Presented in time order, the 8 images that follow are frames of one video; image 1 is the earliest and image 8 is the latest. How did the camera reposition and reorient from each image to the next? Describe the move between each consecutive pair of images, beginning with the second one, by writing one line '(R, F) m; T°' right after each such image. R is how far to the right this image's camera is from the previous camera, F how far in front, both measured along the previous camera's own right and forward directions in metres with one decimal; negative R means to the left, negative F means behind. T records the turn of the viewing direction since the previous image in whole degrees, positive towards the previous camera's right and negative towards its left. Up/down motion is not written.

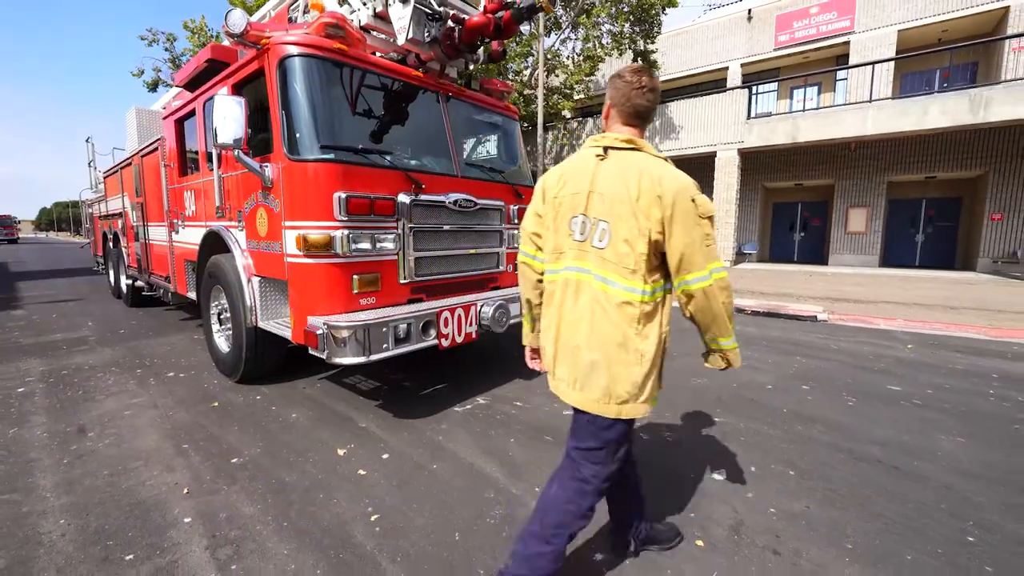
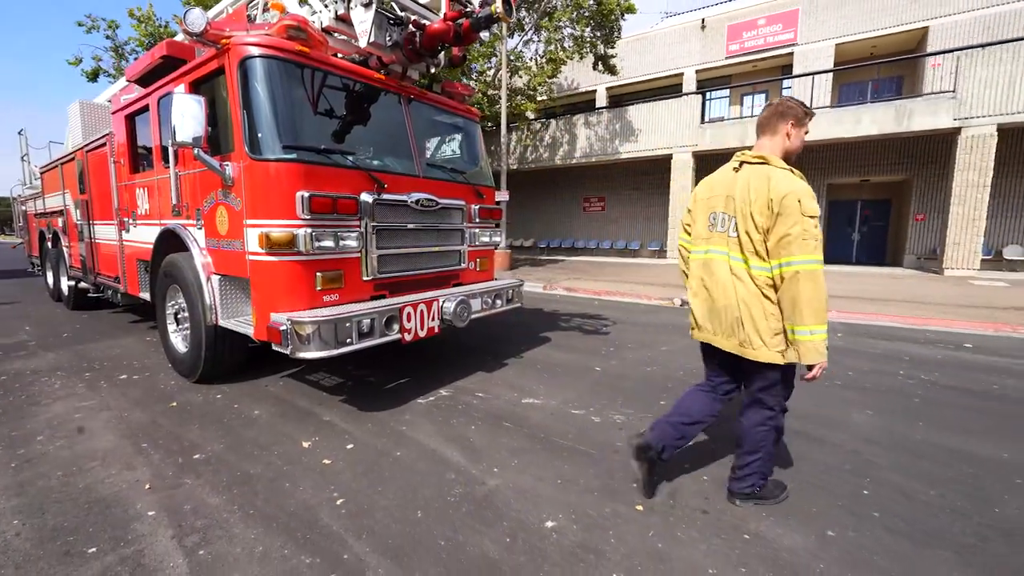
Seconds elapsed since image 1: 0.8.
(+0.1, -0.2) m; +4°
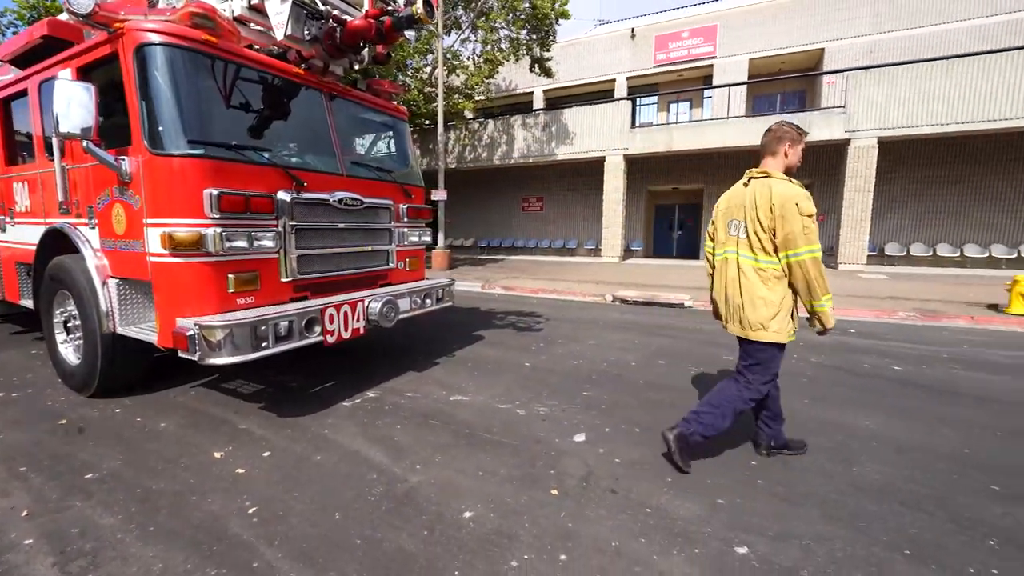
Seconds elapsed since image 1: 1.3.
(+0.2, -0.1) m; +7°
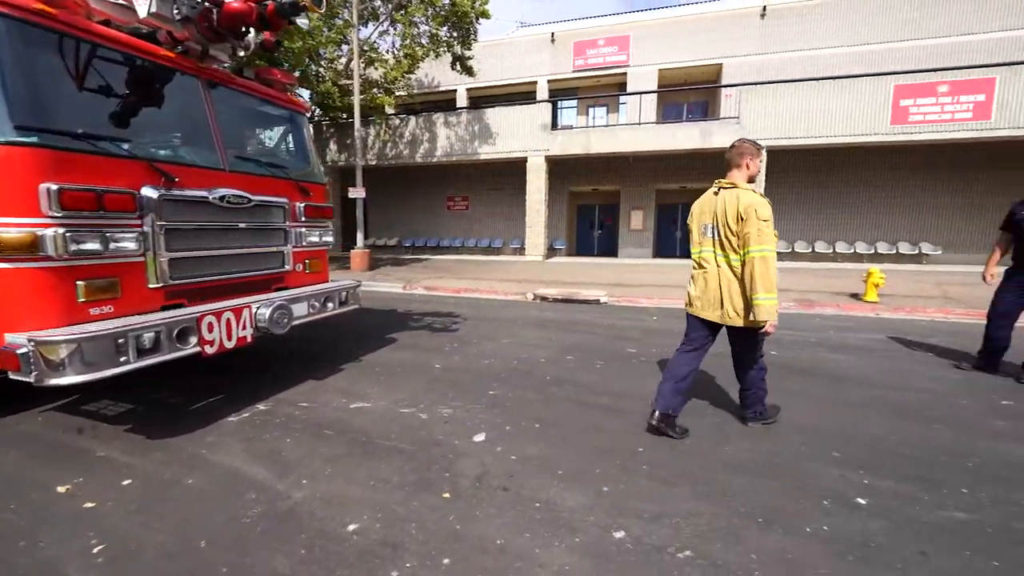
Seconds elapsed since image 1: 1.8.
(+0.3, 0.0) m; +9°
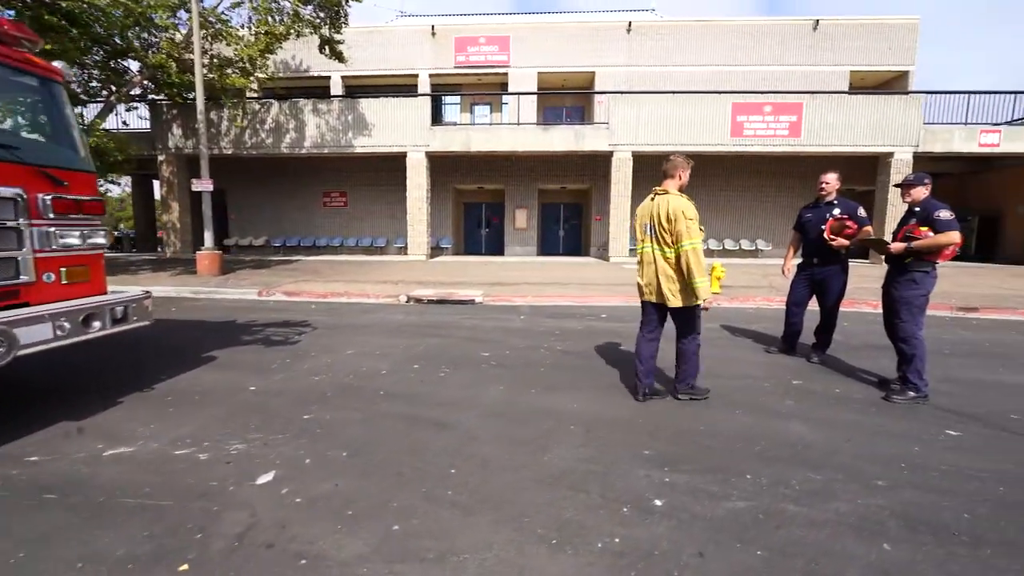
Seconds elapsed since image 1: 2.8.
(+0.7, +0.3) m; +13°
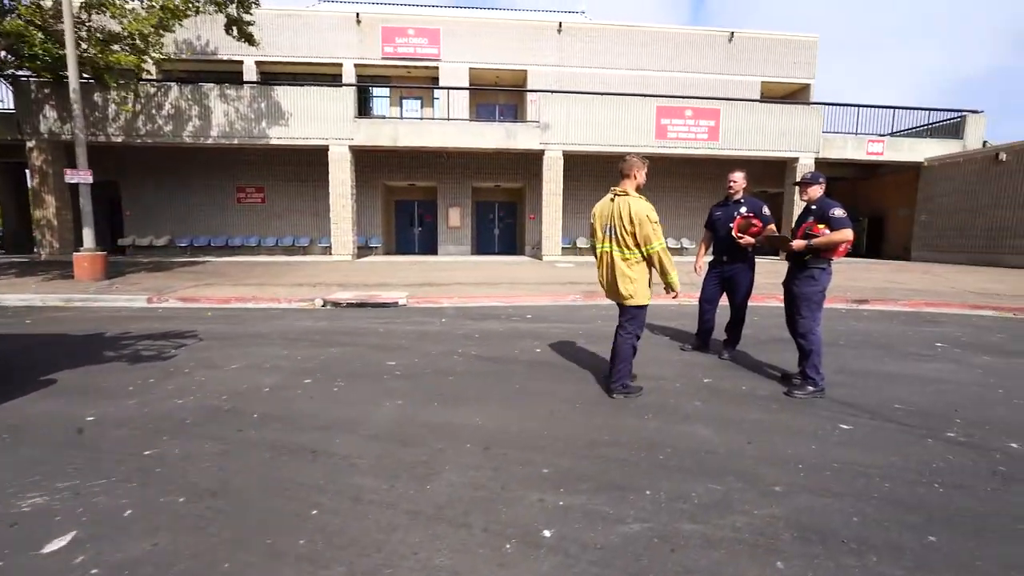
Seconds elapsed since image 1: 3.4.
(+0.4, +0.3) m; +8°
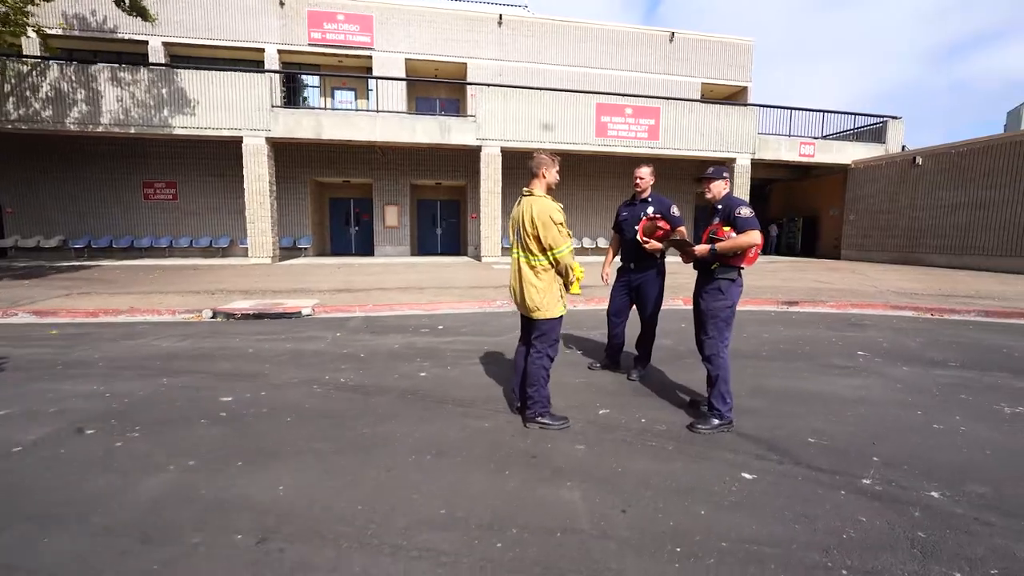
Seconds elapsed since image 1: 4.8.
(+0.9, +0.8) m; +5°
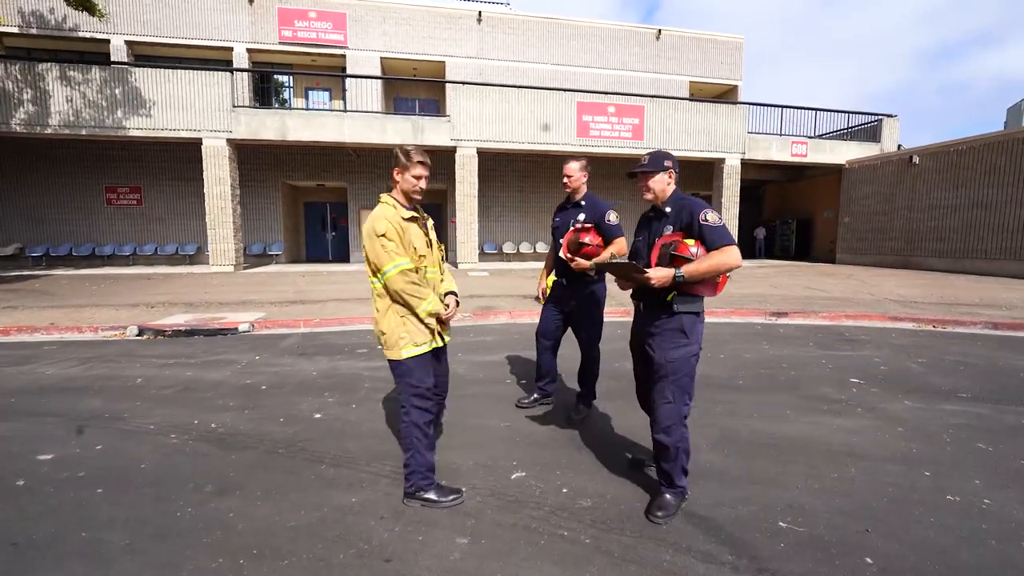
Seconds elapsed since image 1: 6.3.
(+0.8, +0.9) m; 0°
